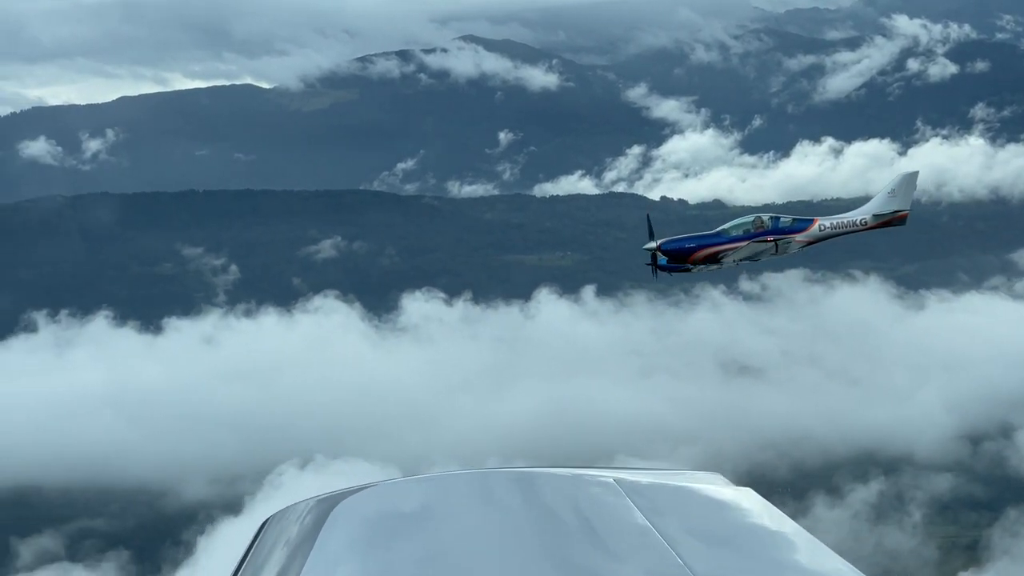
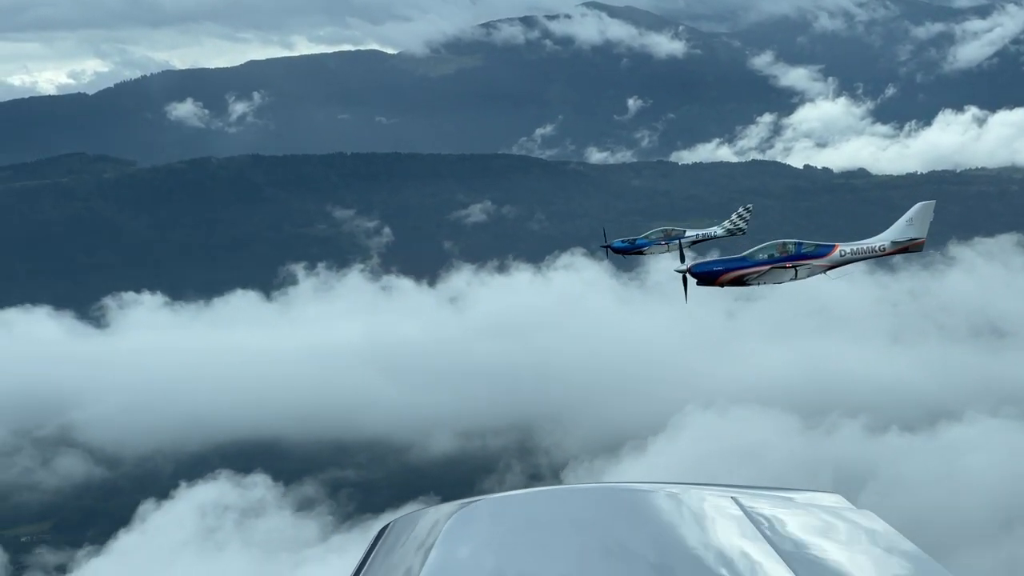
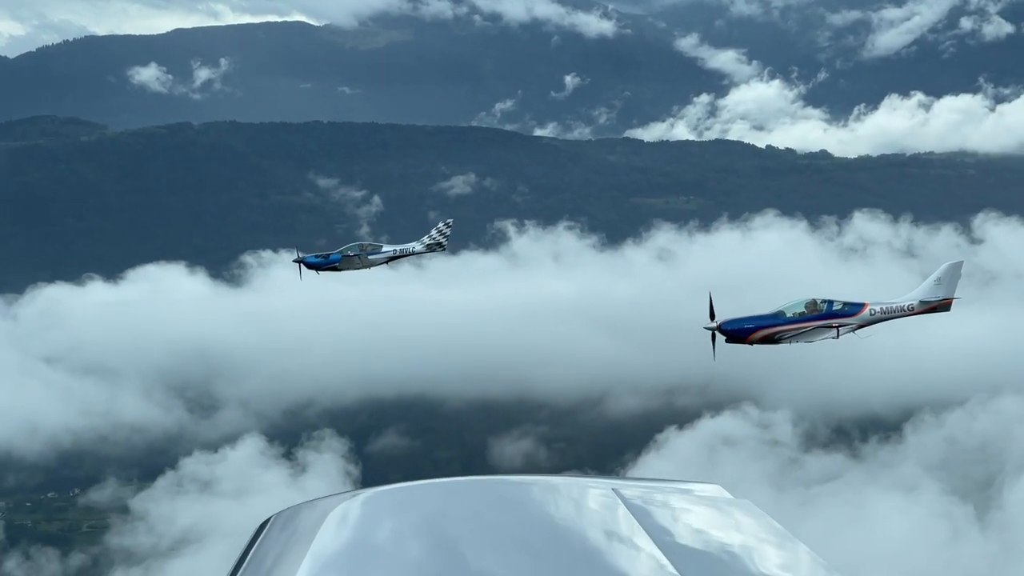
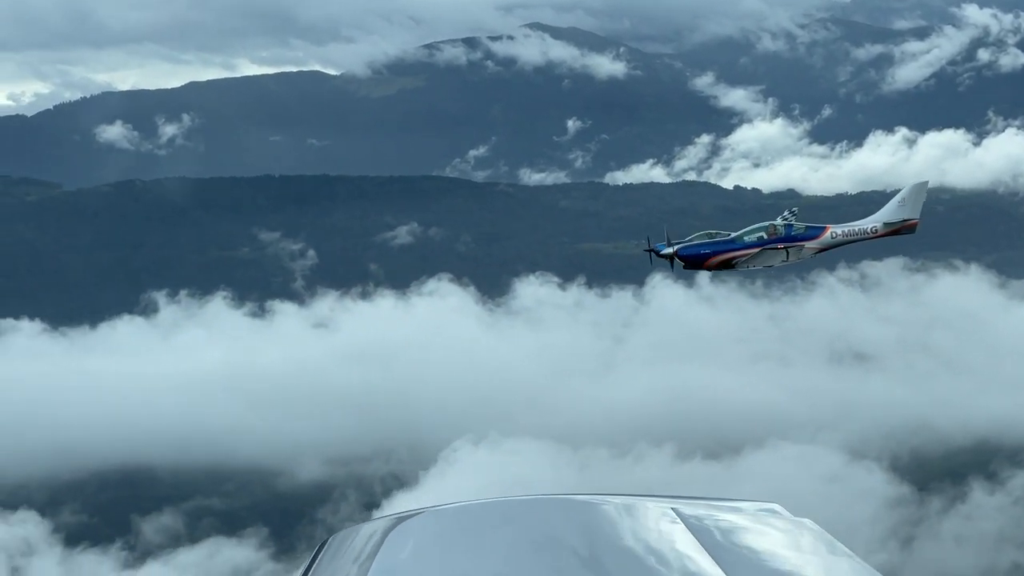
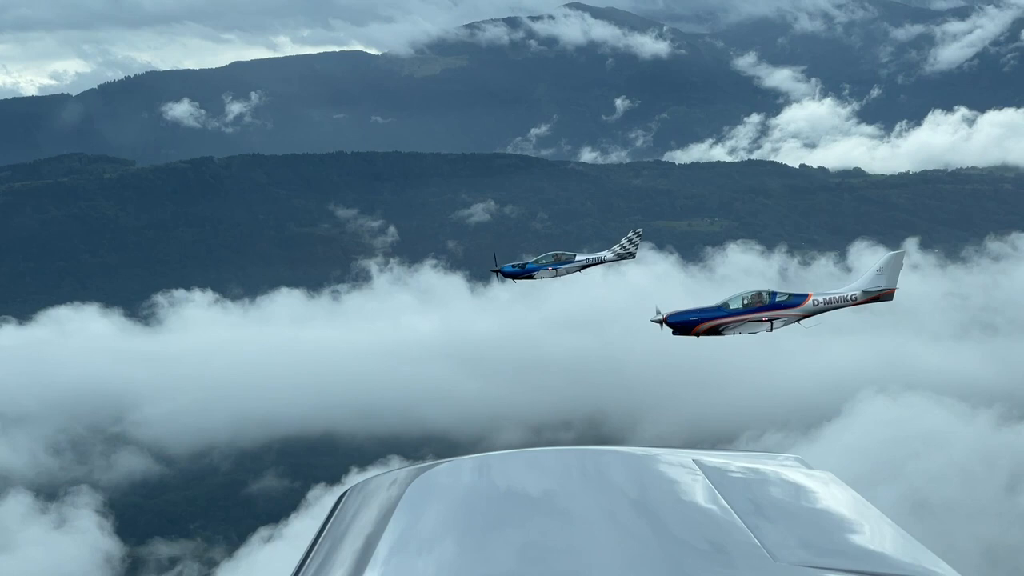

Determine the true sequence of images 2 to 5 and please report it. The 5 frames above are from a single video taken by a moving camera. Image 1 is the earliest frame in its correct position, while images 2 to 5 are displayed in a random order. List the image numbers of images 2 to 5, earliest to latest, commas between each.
4, 2, 5, 3
